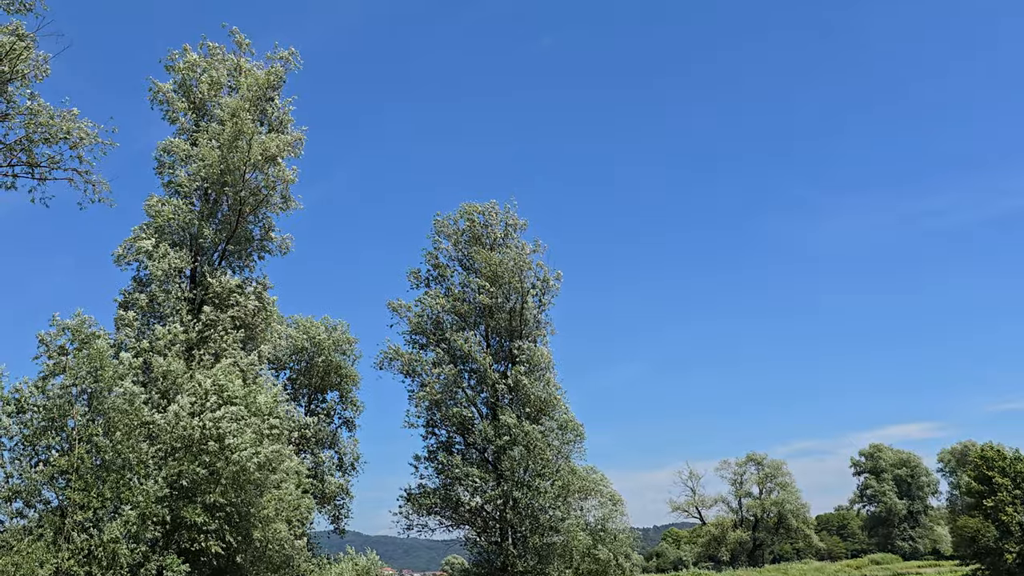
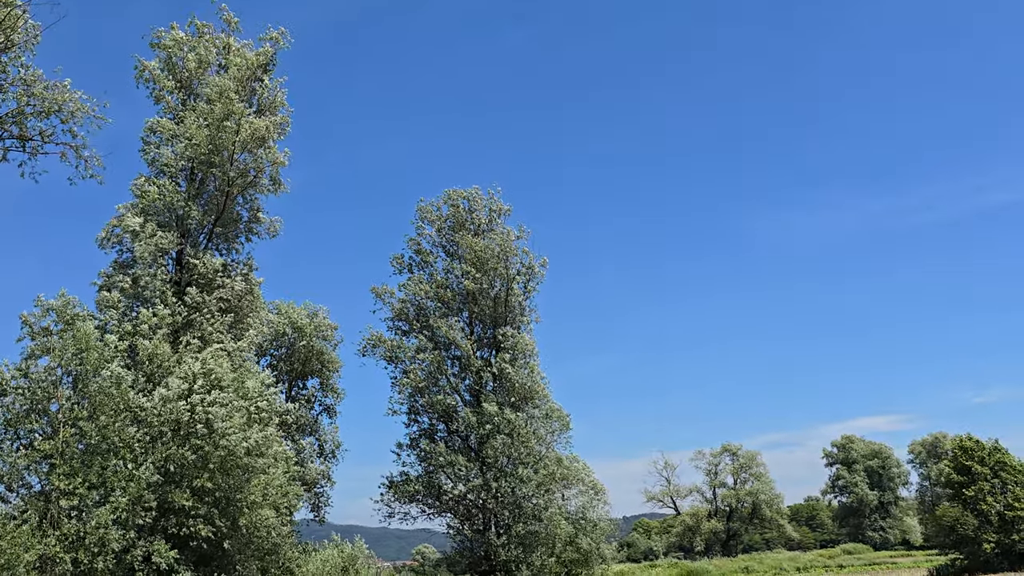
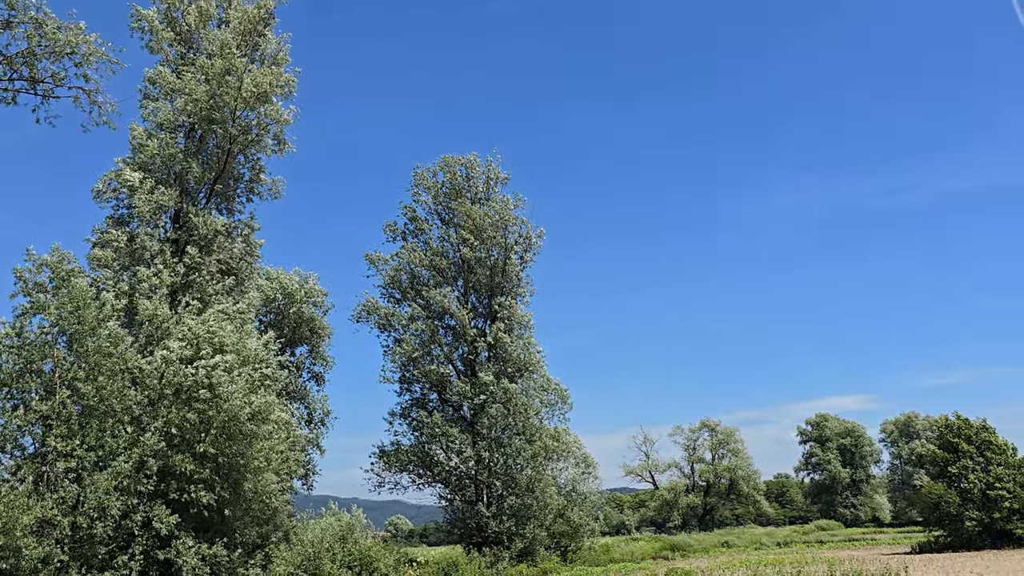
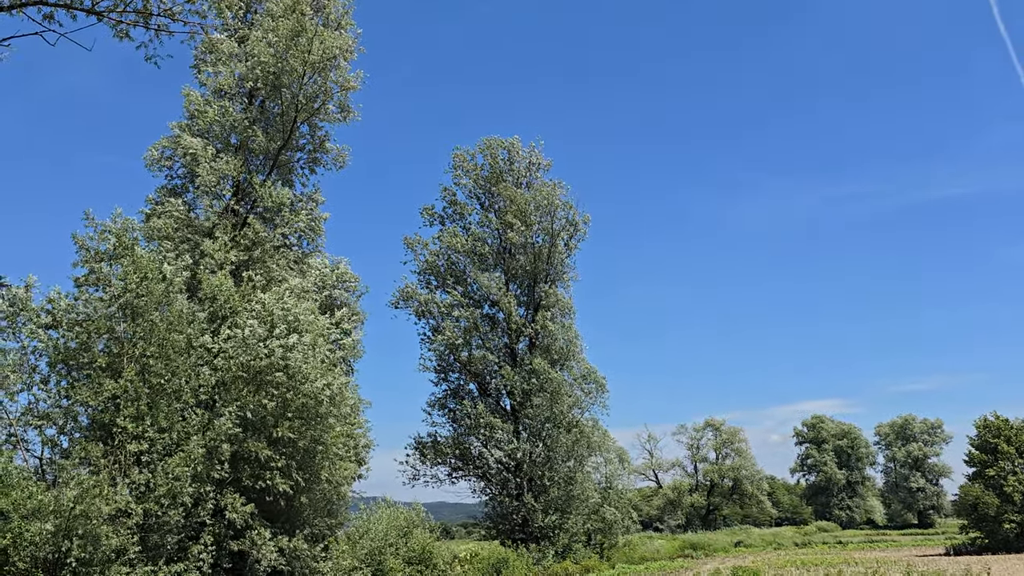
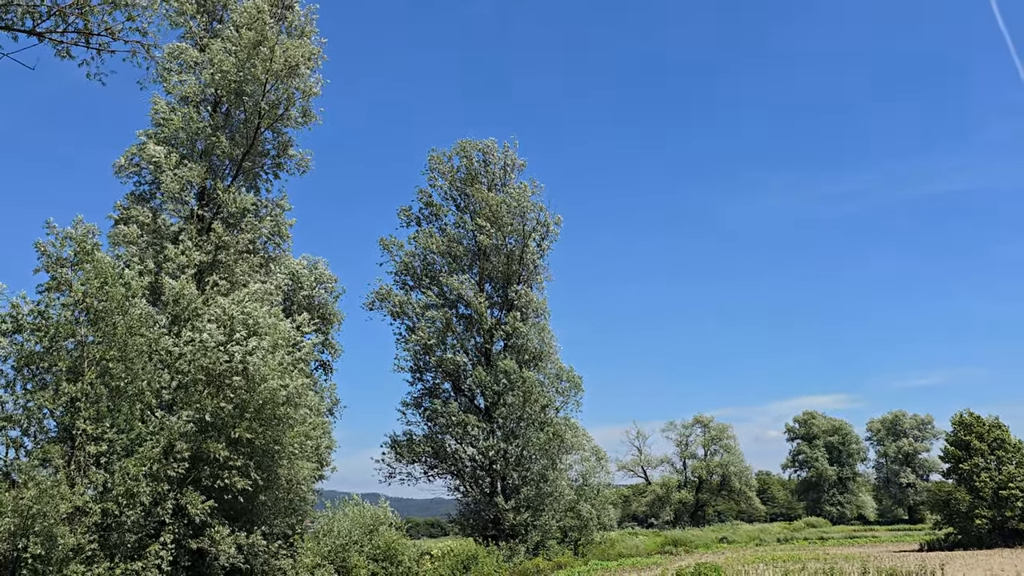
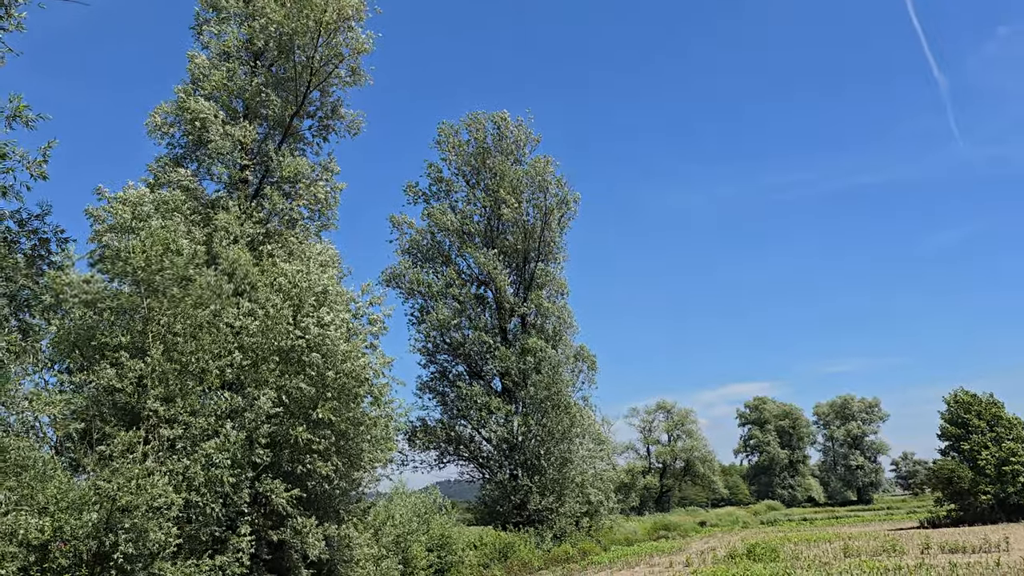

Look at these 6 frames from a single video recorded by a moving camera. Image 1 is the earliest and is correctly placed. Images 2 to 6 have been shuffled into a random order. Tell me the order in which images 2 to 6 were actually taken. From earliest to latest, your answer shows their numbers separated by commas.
2, 3, 5, 4, 6
